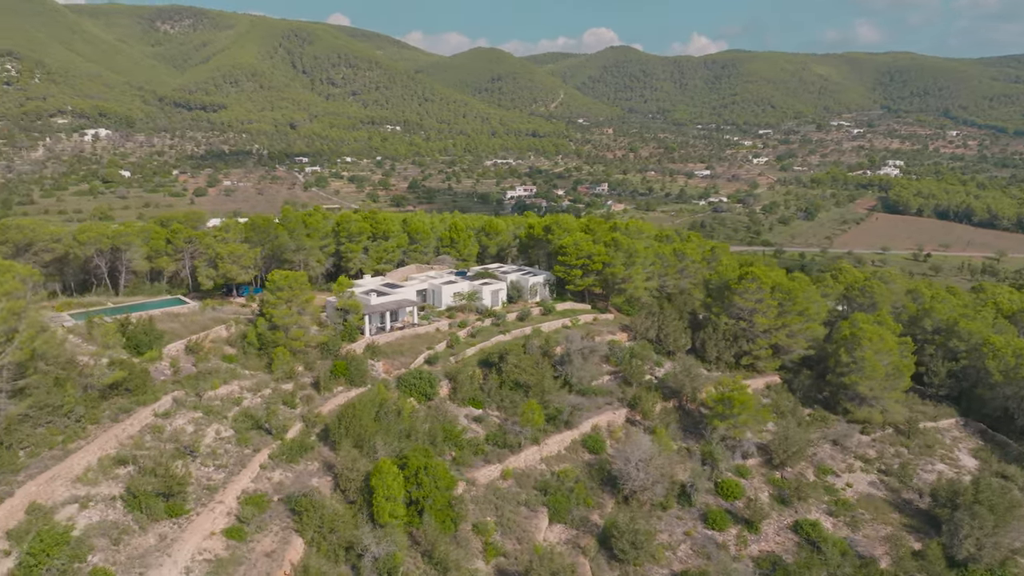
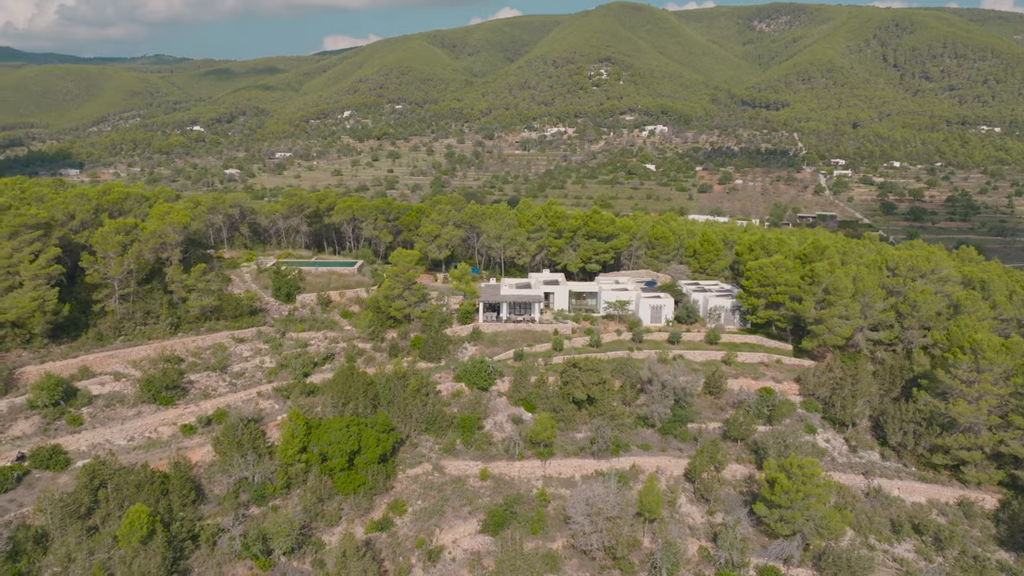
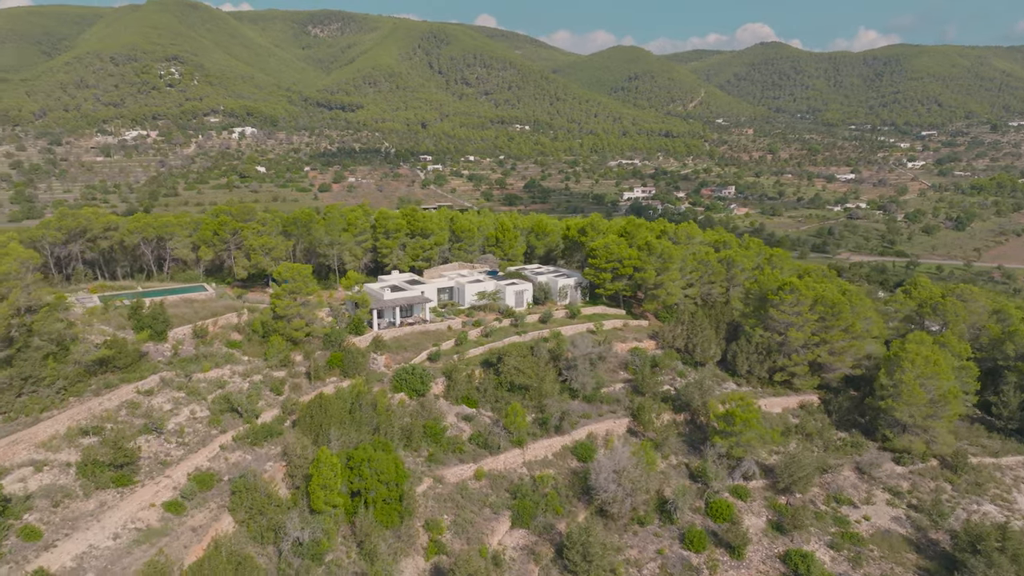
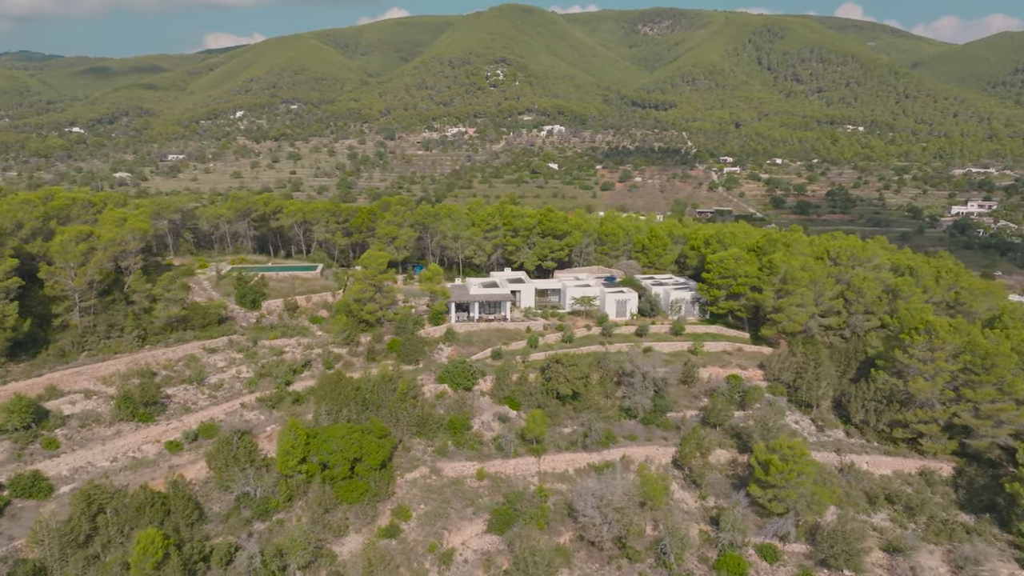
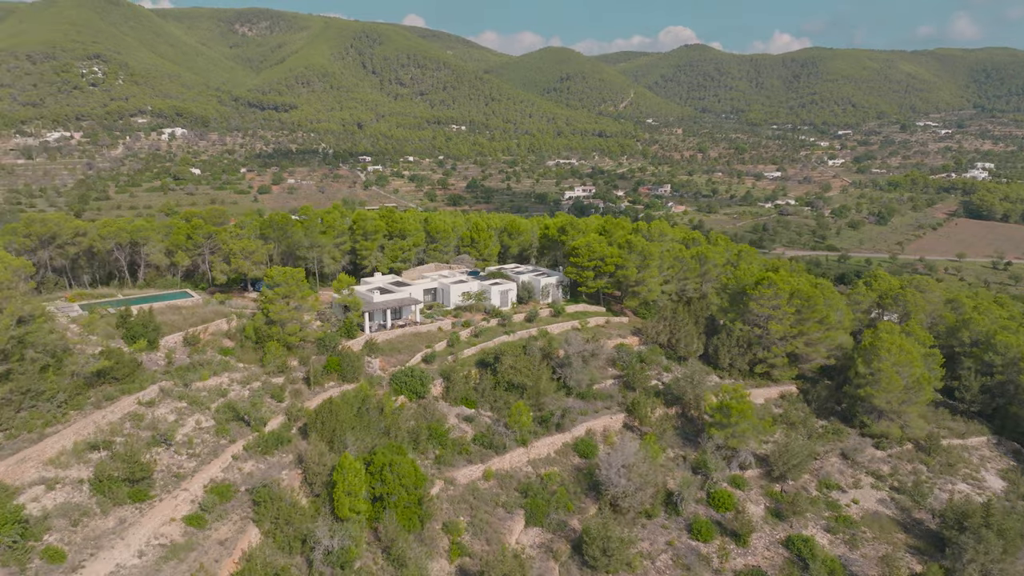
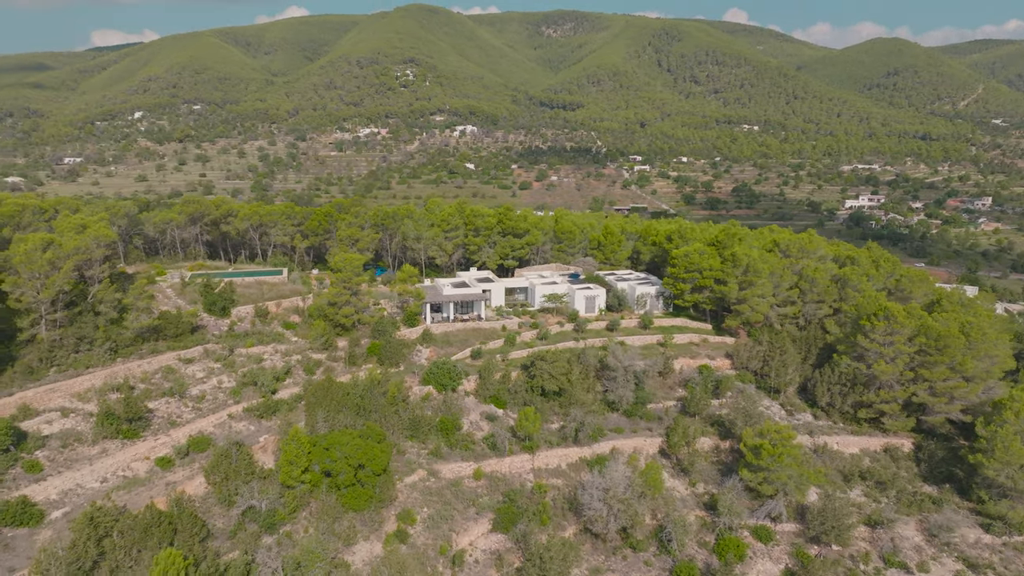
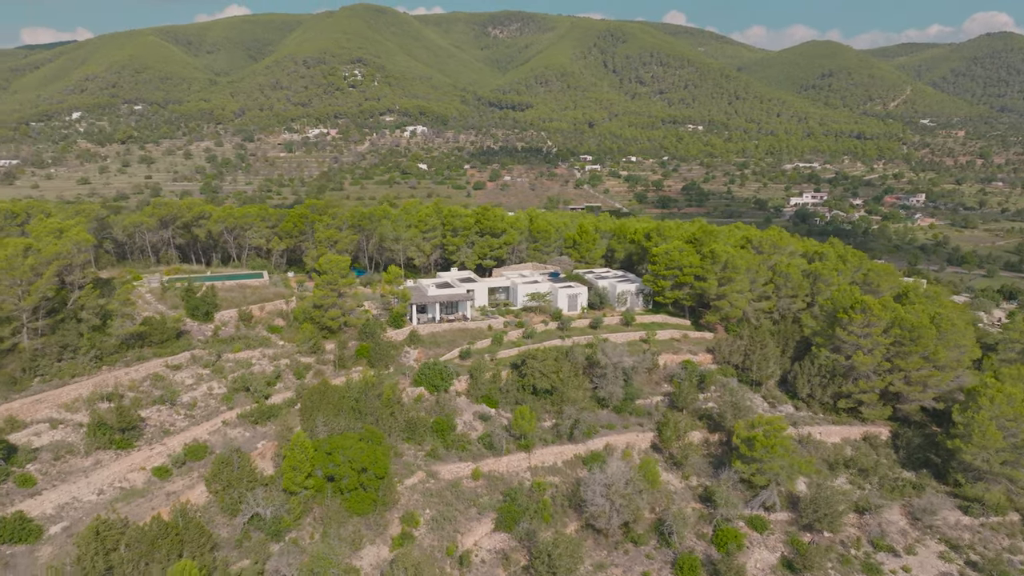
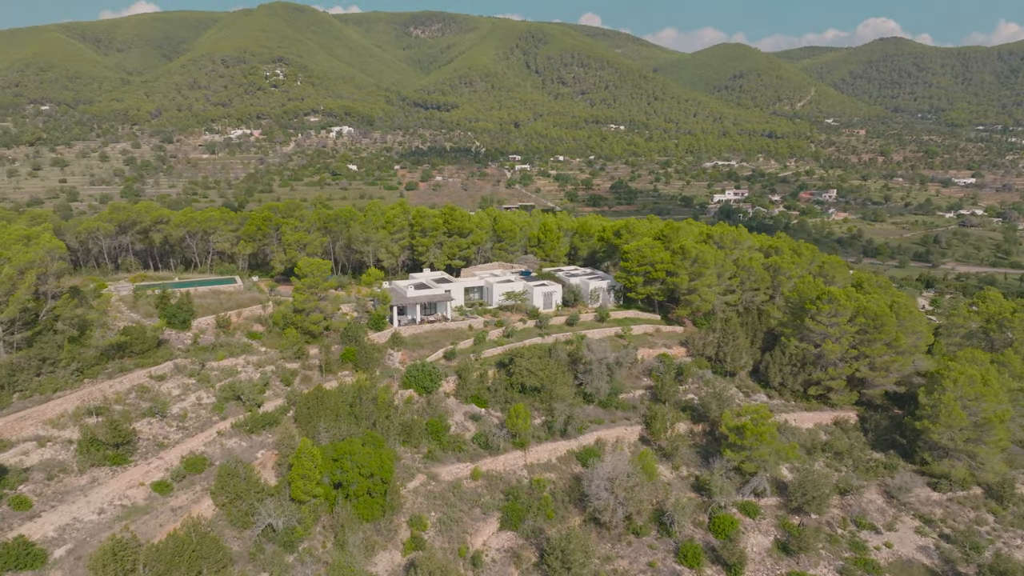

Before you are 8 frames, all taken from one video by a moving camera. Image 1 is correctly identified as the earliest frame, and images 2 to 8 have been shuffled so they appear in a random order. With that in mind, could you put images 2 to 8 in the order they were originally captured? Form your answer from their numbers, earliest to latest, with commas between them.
5, 3, 8, 7, 6, 4, 2
